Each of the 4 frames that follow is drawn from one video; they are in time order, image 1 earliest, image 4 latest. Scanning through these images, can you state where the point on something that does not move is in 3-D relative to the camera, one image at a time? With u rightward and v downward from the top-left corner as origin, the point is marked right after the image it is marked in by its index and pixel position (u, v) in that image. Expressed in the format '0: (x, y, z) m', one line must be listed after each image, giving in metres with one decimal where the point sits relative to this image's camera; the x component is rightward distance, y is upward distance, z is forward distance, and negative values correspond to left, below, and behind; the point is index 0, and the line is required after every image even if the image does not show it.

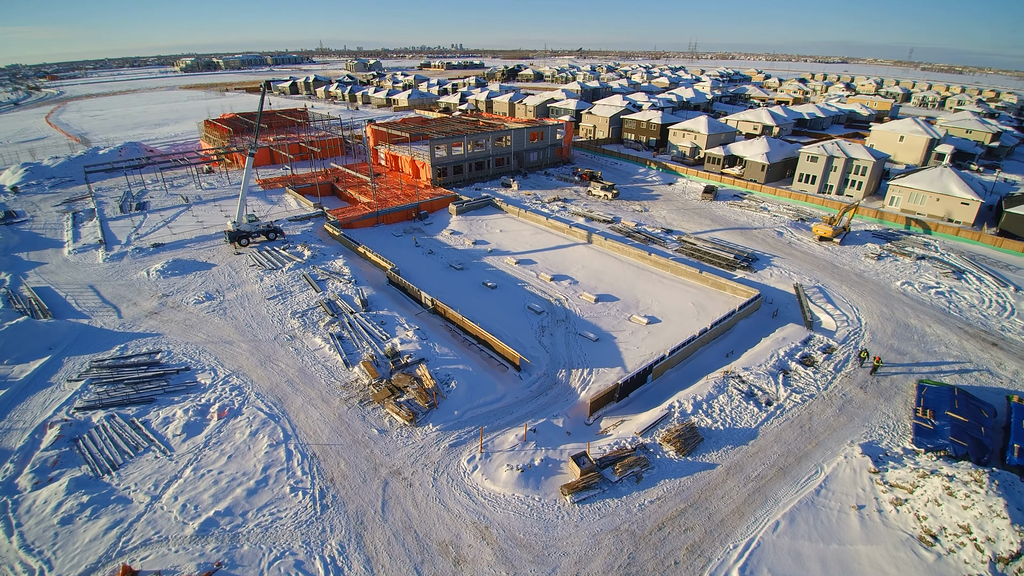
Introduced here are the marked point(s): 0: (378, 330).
0: (-5.3, -1.7, +18.7) m
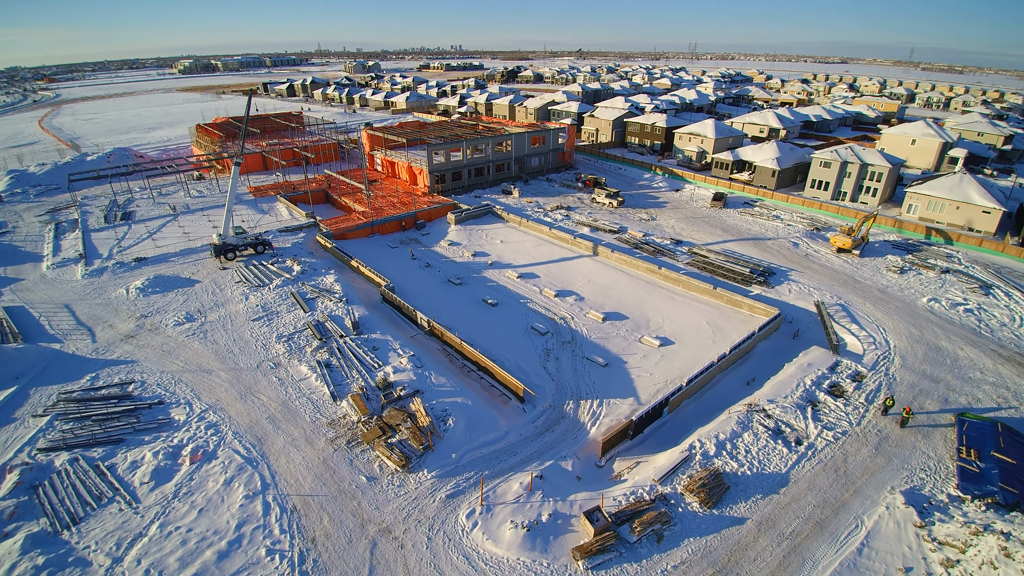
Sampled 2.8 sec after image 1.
0: (-5.2, -2.5, +17.2) m
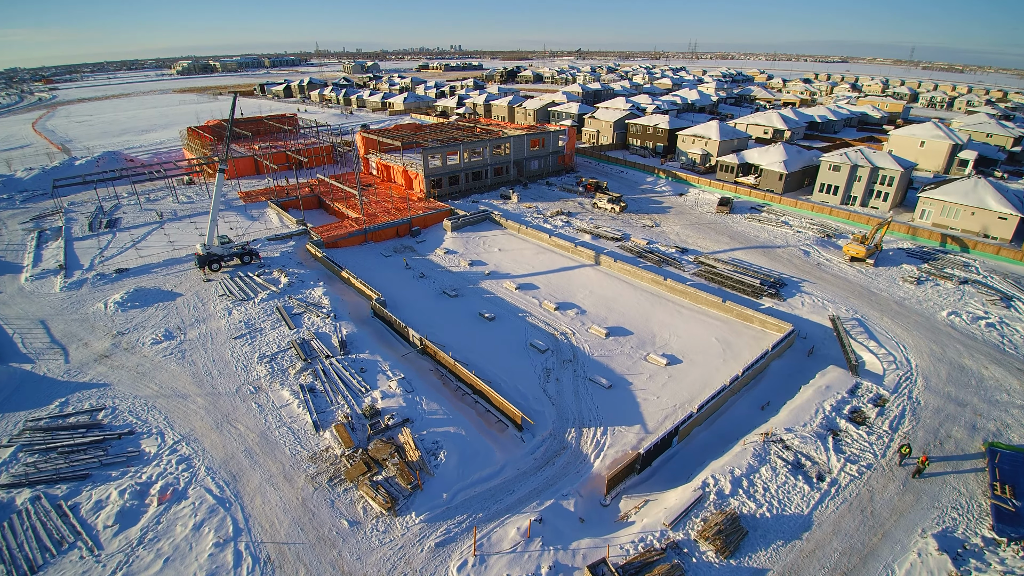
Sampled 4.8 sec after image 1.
0: (-5.3, -3.1, +16.1) m
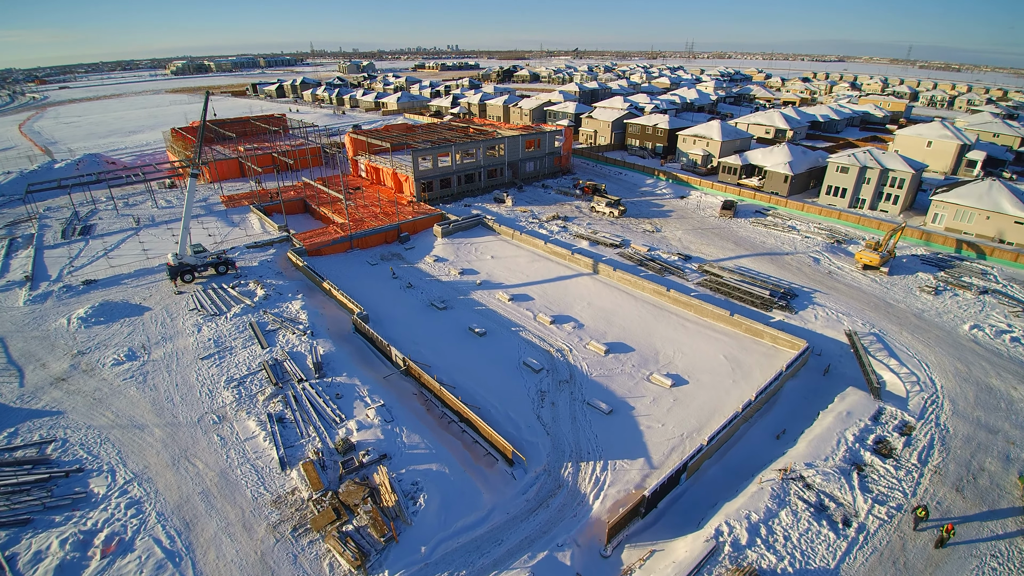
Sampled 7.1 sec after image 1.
0: (-5.6, -3.7, +14.6) m
